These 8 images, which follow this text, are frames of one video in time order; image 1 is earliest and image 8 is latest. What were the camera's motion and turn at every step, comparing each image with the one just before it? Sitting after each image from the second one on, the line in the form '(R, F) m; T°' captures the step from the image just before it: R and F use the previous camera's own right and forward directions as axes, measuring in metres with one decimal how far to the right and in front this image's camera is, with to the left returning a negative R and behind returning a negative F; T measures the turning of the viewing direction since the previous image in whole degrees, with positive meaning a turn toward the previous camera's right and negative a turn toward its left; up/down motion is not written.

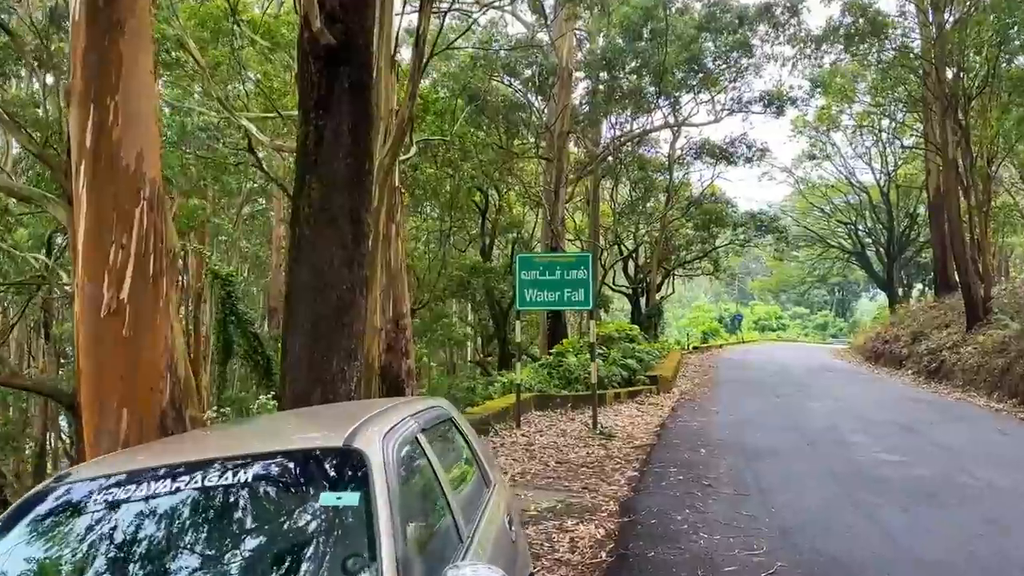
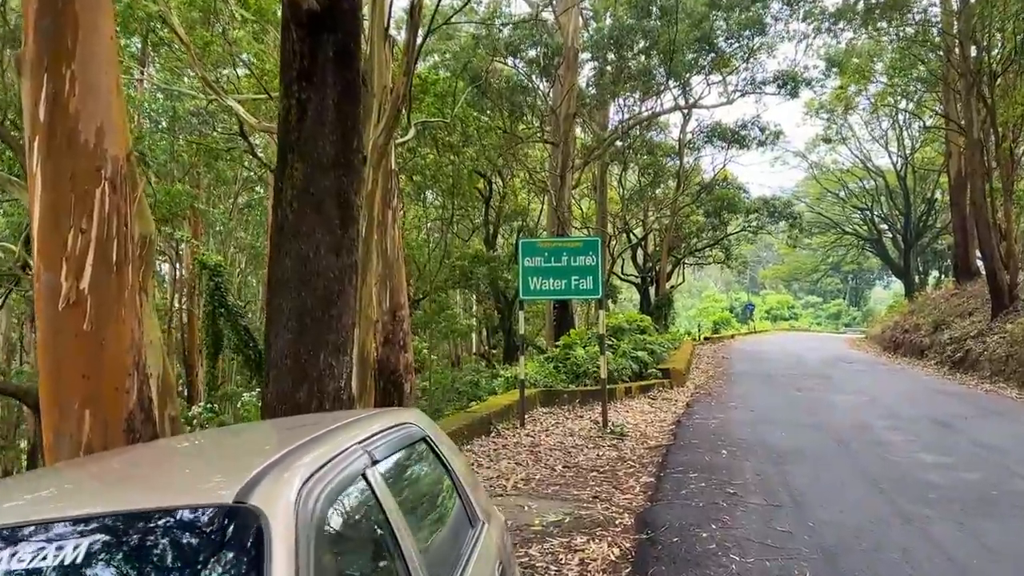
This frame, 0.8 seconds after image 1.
(+0.1, +0.7) m; -1°
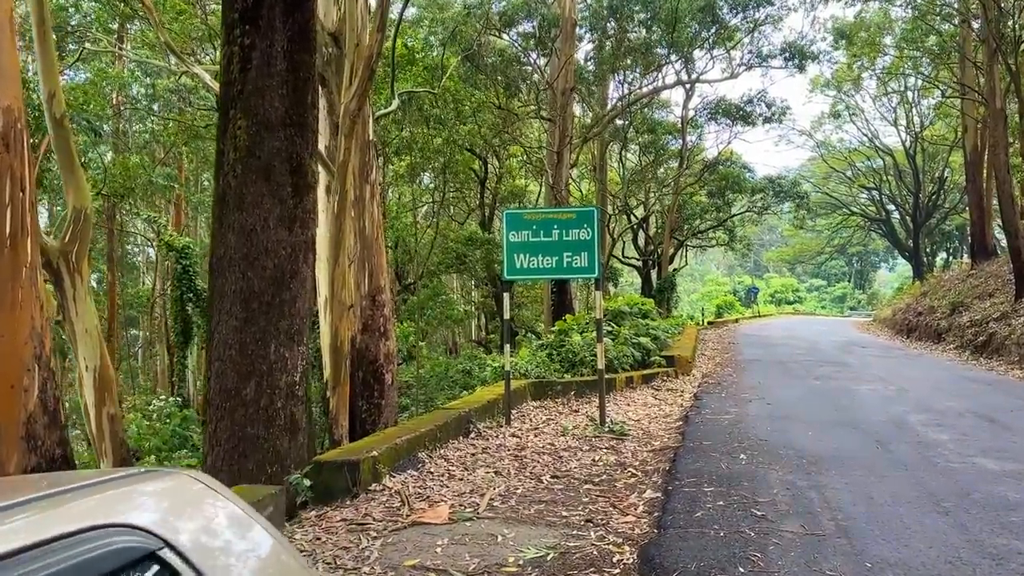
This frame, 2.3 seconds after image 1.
(+0.2, +1.0) m; 0°
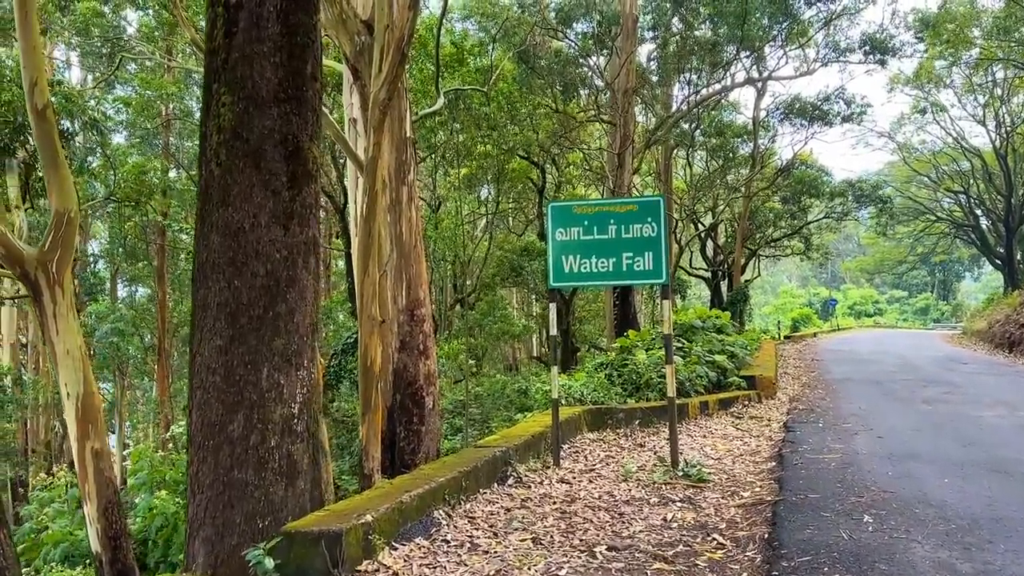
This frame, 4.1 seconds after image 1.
(+0.1, +1.3) m; -4°
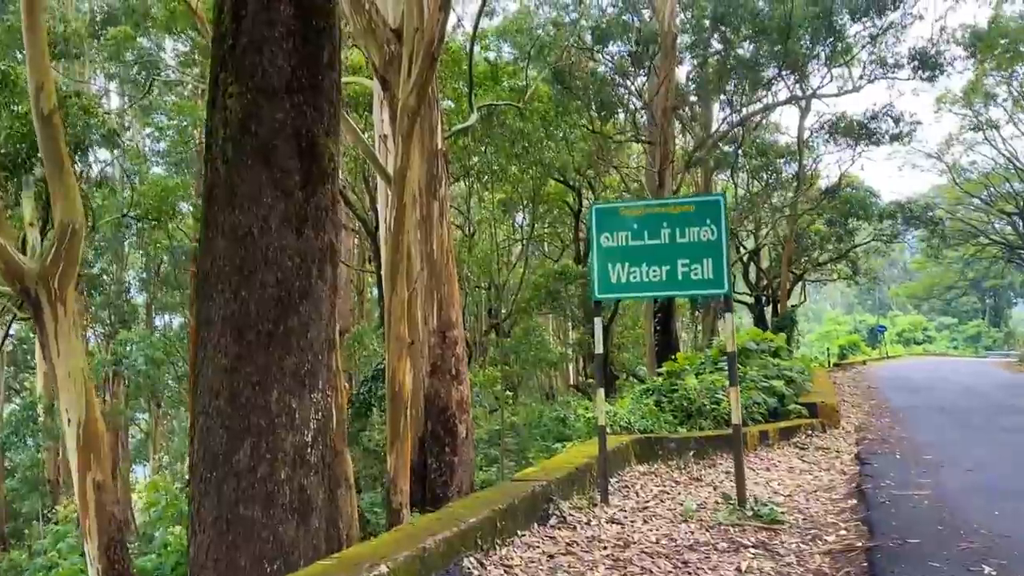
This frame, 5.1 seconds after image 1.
(0.0, +0.6) m; -2°
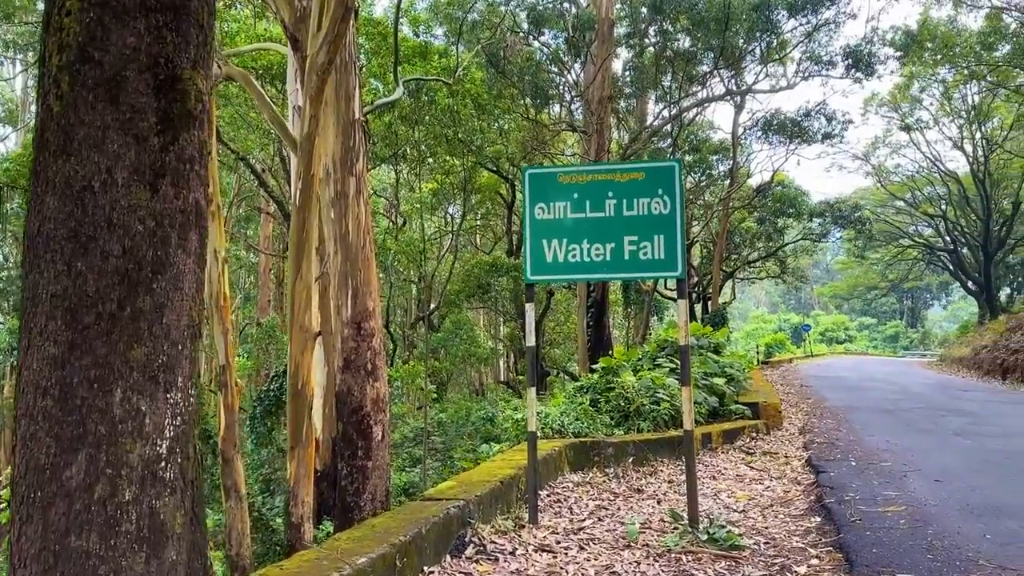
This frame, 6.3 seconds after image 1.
(+0.1, +0.8) m; +5°
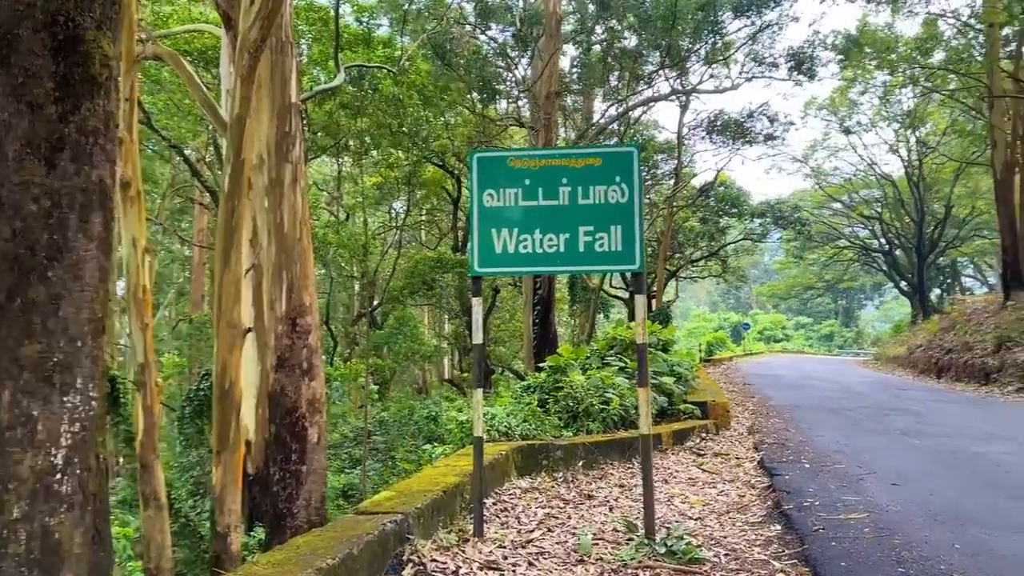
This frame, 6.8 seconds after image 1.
(0.0, +0.3) m; +4°
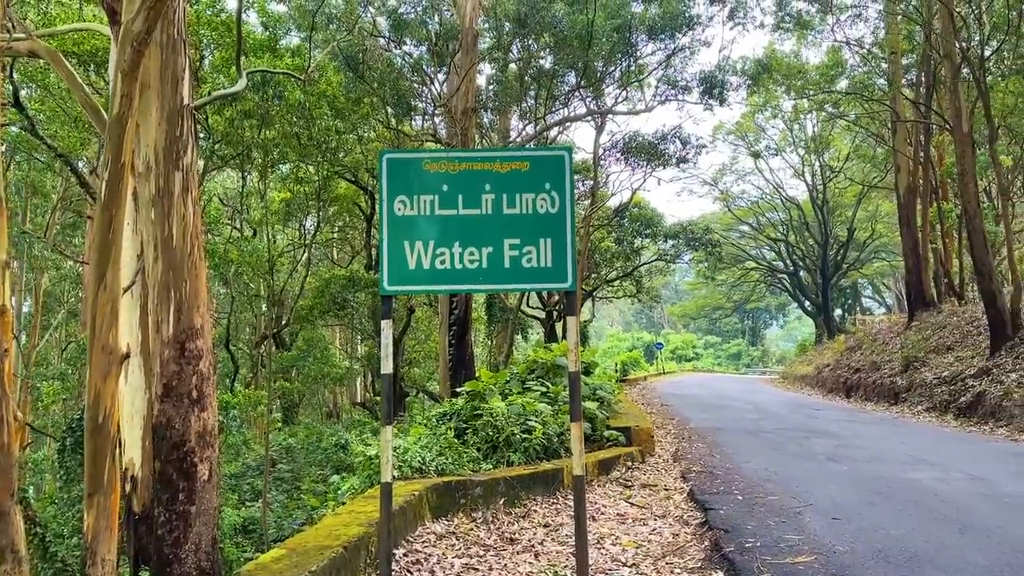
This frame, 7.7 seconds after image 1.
(0.0, +0.5) m; +6°
